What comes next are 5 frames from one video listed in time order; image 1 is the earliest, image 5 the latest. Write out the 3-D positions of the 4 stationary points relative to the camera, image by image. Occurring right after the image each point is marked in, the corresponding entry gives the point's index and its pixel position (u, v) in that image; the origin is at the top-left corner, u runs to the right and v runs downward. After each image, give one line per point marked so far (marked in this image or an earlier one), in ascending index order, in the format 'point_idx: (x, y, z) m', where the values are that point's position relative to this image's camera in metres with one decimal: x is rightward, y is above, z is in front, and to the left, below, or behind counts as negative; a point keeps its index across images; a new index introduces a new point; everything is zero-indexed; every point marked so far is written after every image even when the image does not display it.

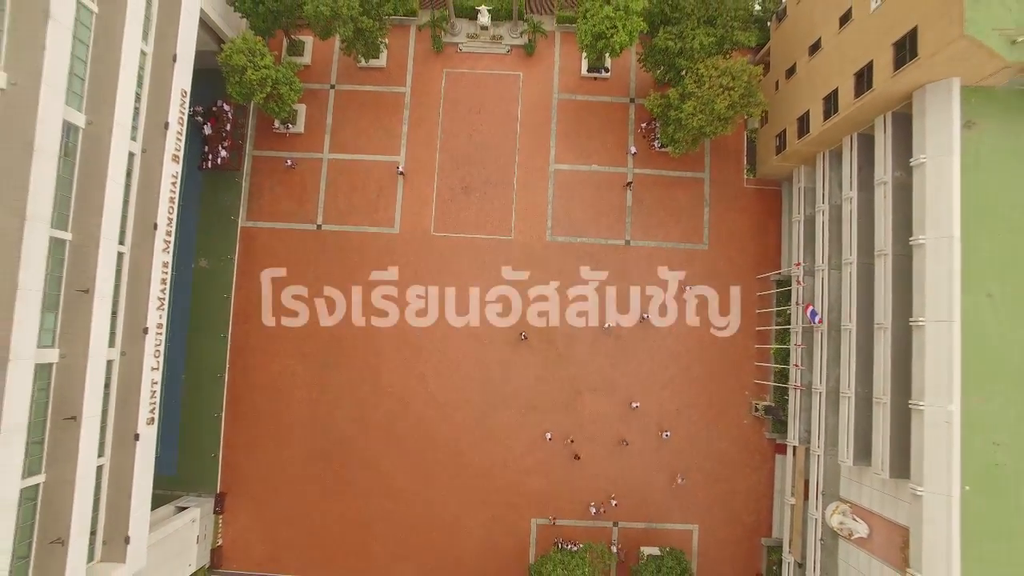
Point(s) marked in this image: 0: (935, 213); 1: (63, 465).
0: (+47.7, +9.1, +18.6) m
1: (-48.1, -18.9, +17.5) m
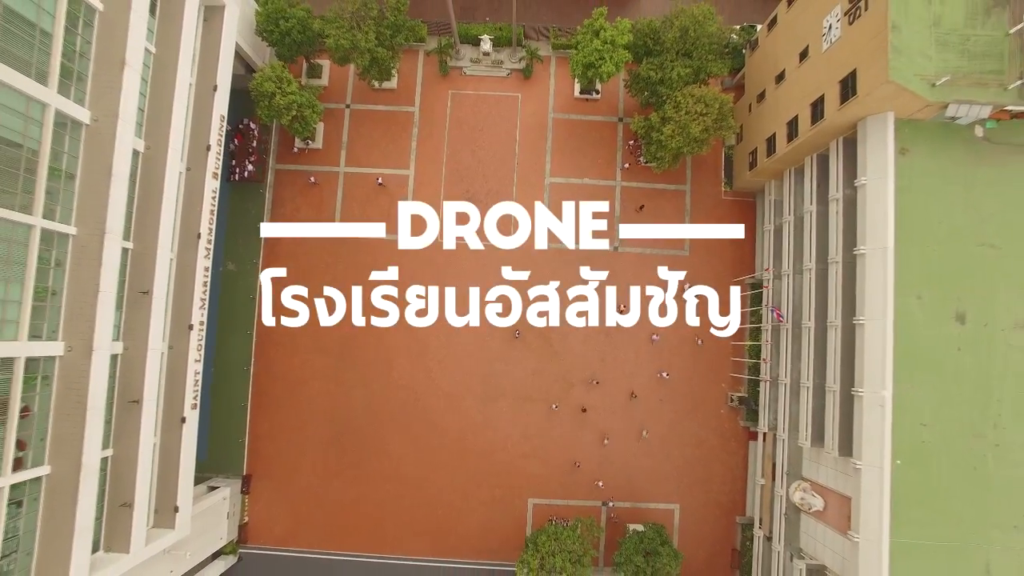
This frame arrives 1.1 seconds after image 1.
0: (+47.5, +8.7, +21.6) m
1: (-48.3, -19.2, +20.5) m
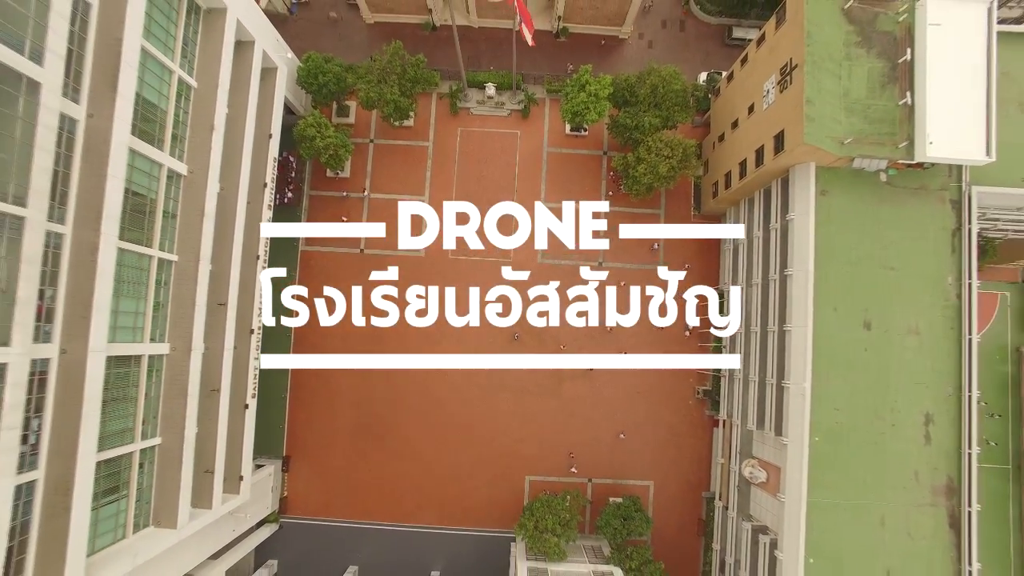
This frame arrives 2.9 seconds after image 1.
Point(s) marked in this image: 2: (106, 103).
0: (+47.5, +6.5, +27.2) m
1: (-48.3, -21.3, +26.1) m
2: (-45.6, +21.1, +18.5) m
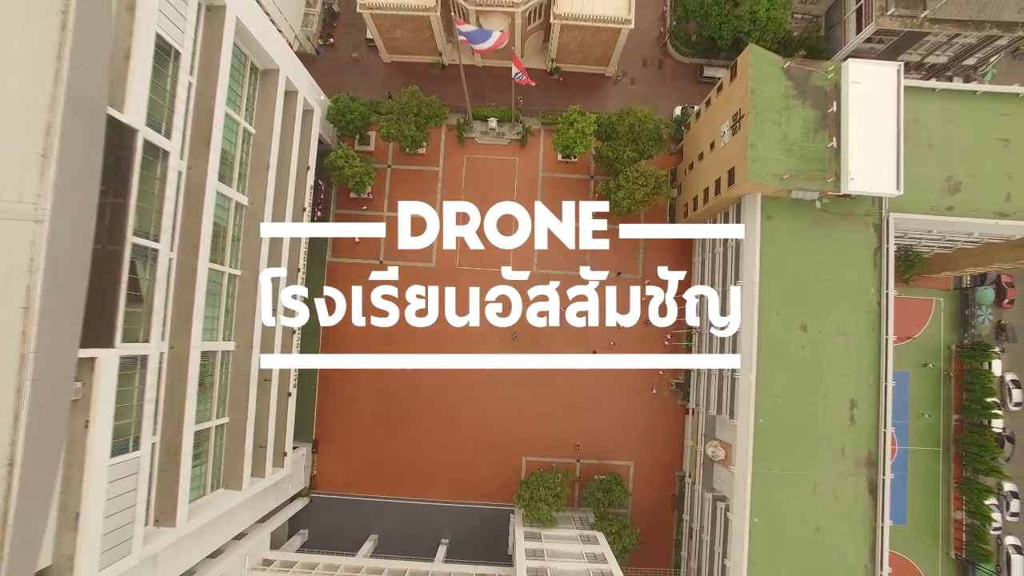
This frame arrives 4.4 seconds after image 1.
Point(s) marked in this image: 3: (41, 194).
0: (+47.3, +4.8, +33.0) m
1: (-48.5, -22.9, +31.8) m
2: (-45.7, +19.4, +24.2) m
3: (-47.7, +9.6, +16.8) m
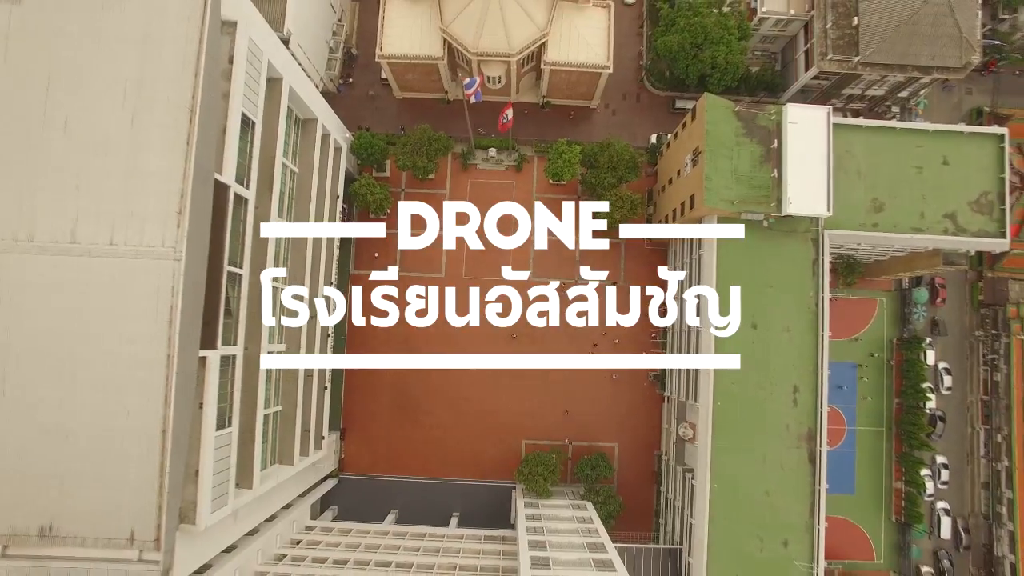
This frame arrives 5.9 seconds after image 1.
0: (+47.1, +3.4, +39.5) m
1: (-48.4, -25.5, +38.3) m
2: (-46.2, +16.8, +30.7) m
3: (-48.0, +6.9, +23.3) m
